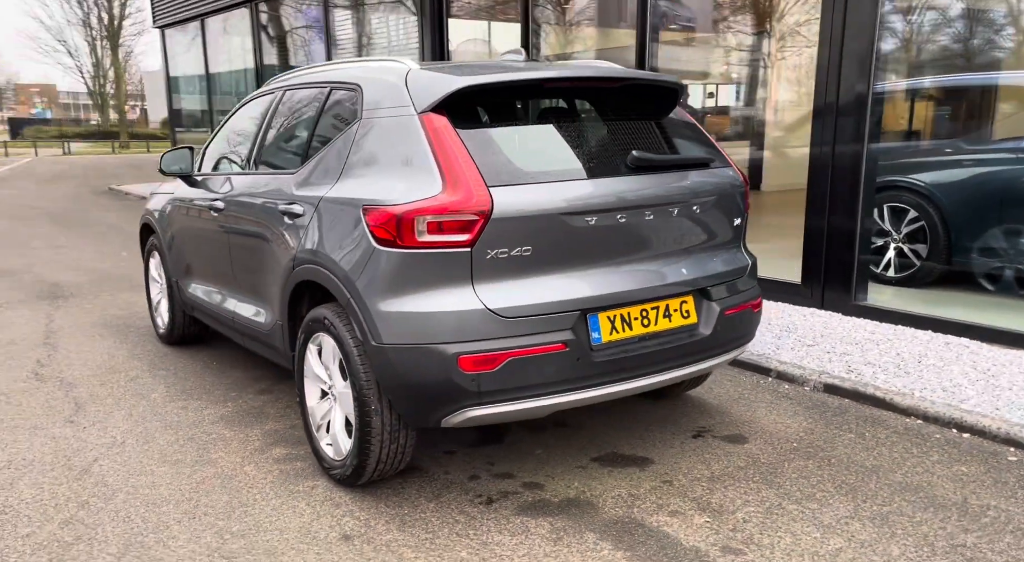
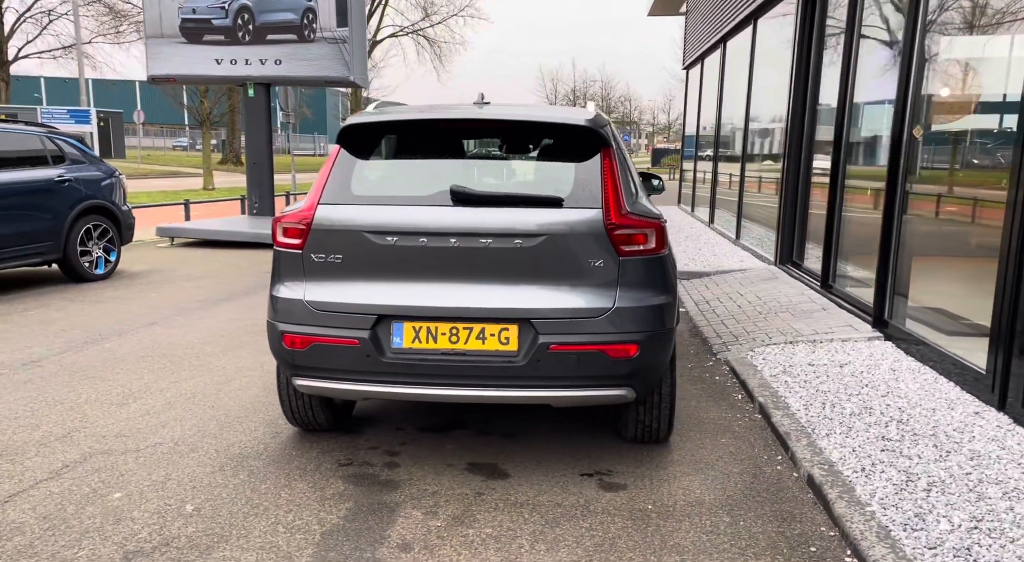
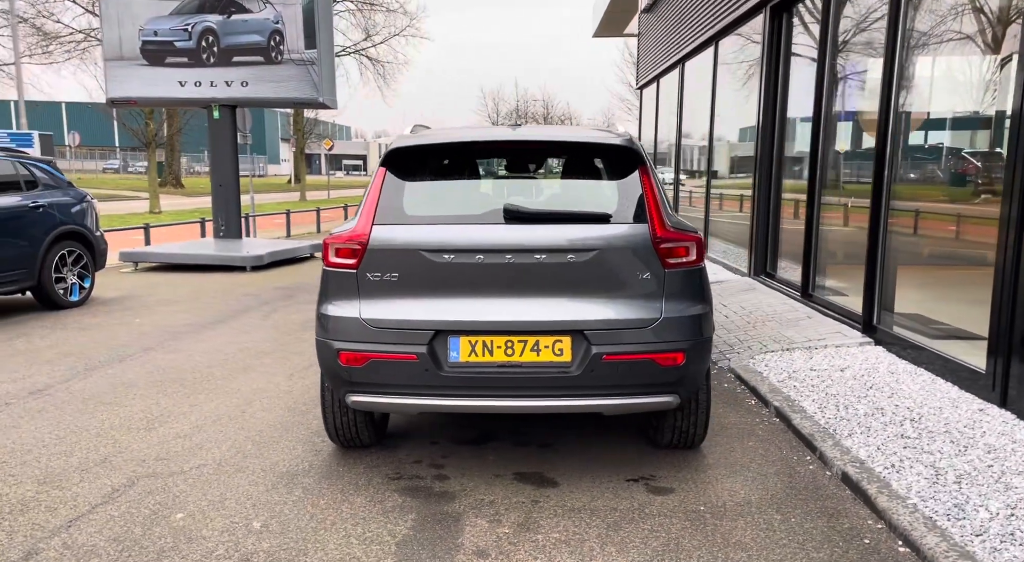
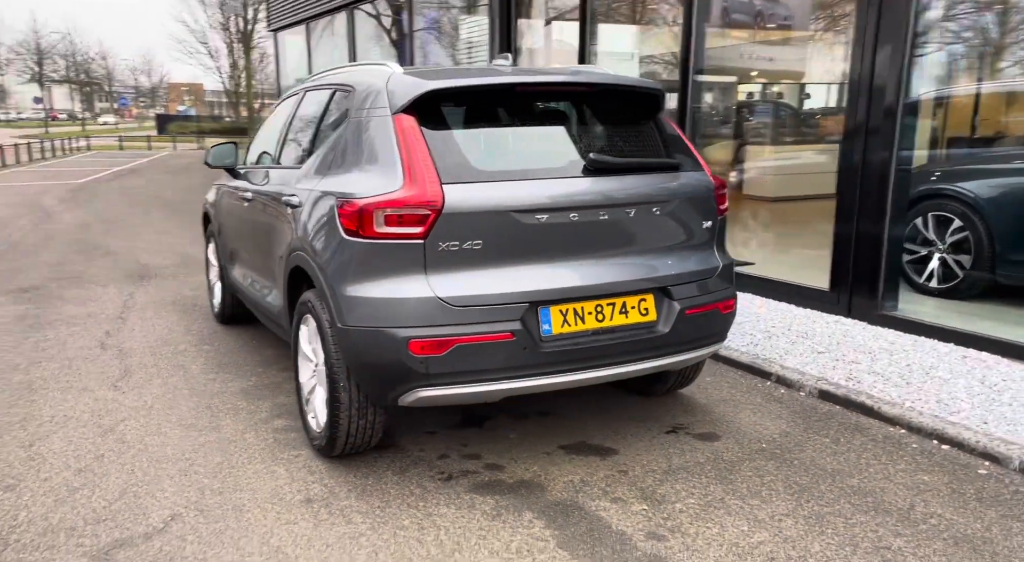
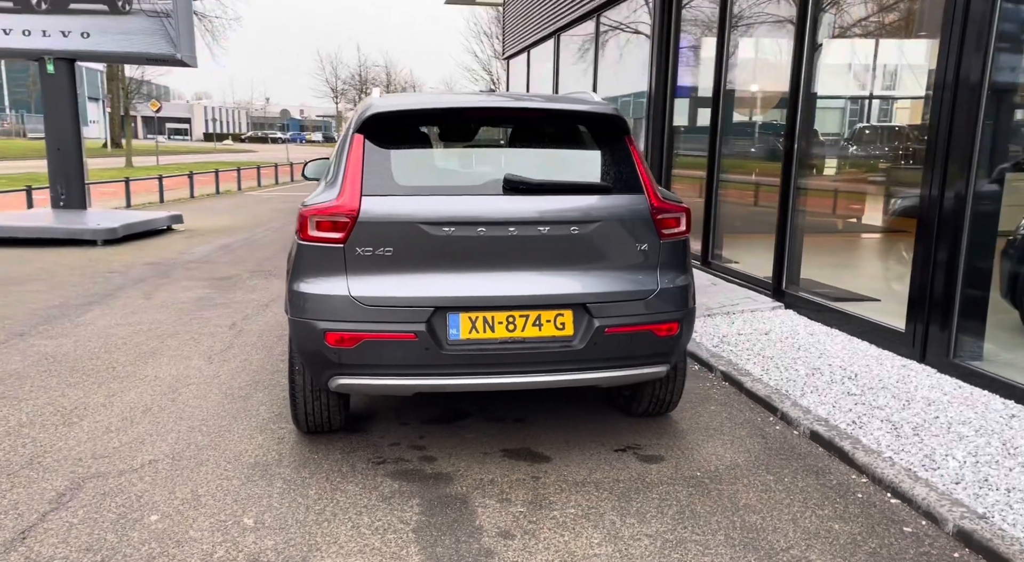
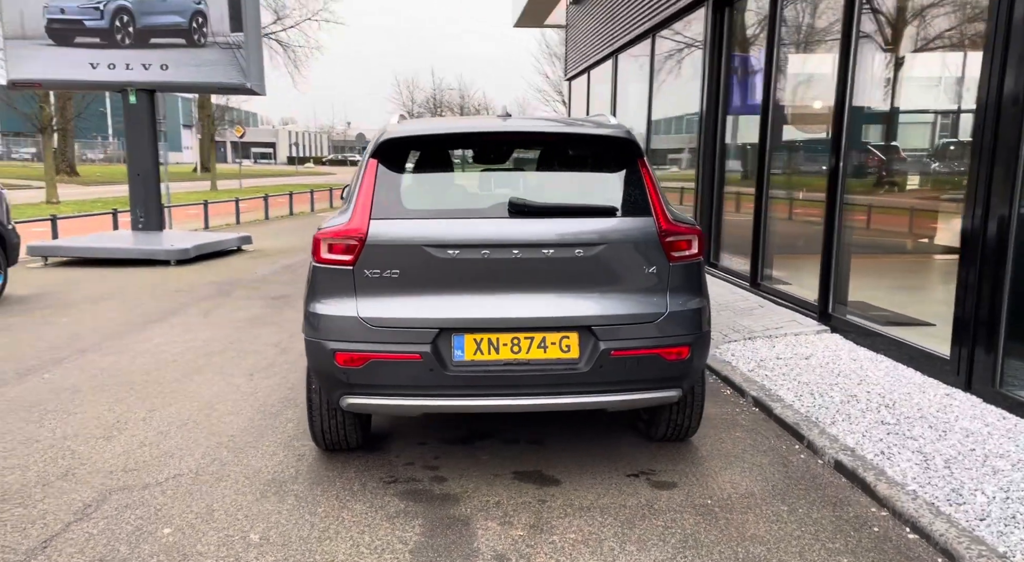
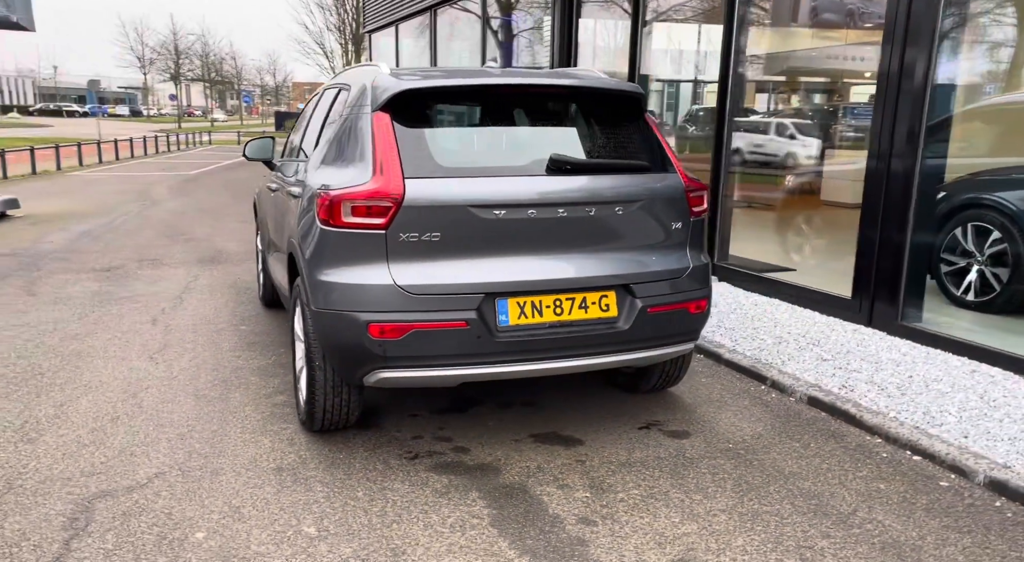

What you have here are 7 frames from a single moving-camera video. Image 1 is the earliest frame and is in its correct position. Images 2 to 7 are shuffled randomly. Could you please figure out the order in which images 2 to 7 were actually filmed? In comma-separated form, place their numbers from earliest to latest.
4, 7, 5, 6, 3, 2
